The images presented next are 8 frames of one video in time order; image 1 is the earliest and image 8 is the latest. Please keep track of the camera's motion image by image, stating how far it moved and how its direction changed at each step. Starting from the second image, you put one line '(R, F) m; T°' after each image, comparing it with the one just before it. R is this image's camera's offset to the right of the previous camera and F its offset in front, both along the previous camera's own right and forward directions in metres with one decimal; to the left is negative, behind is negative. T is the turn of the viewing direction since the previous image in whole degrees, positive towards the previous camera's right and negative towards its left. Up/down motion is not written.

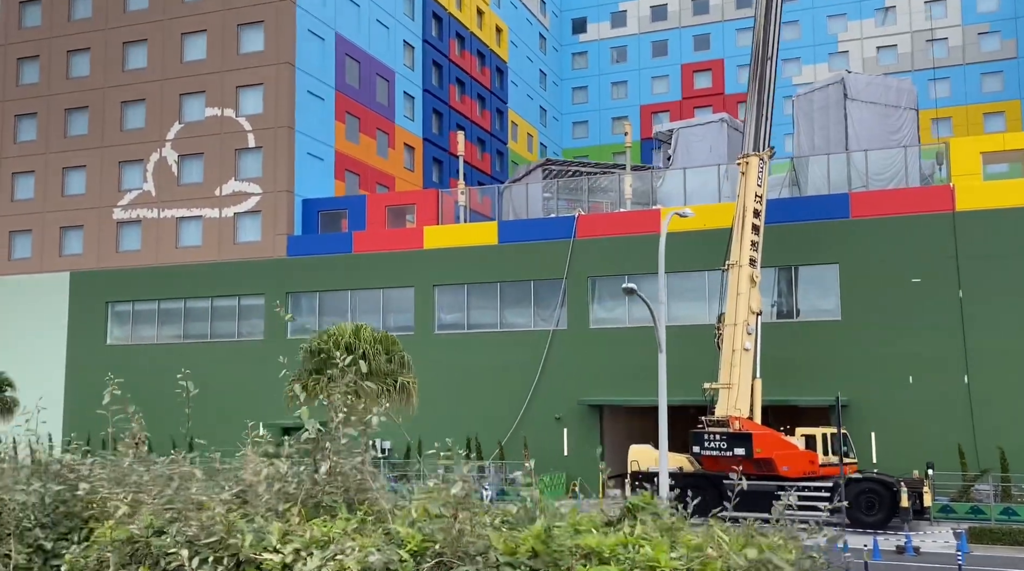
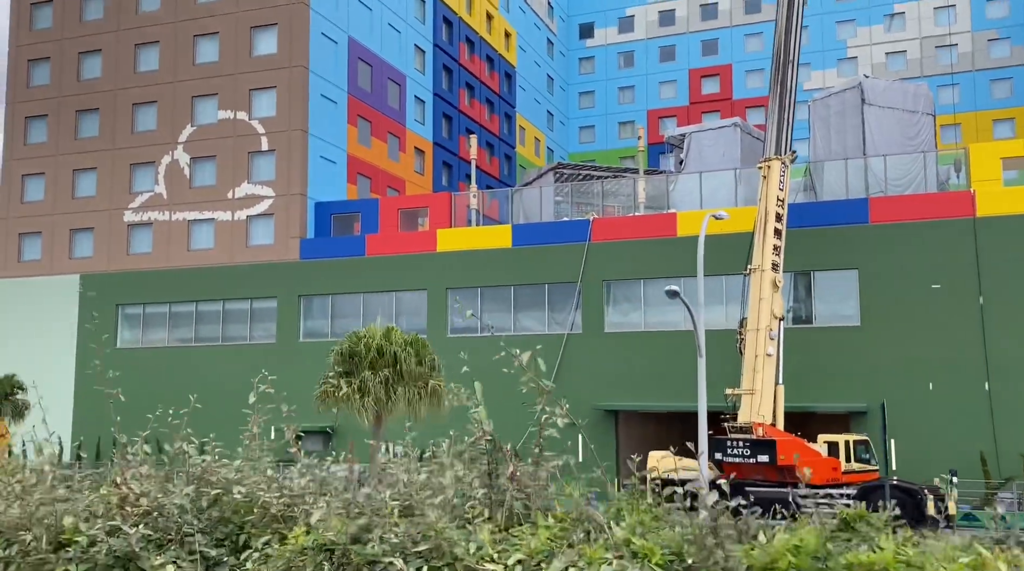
(-0.4, +0.1) m; 0°
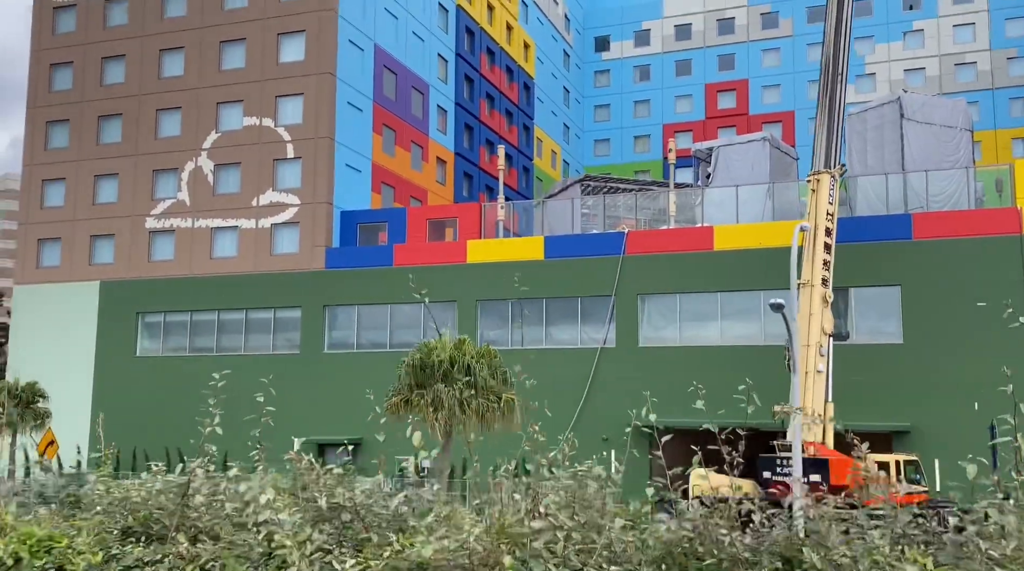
(-0.8, +0.4) m; 0°
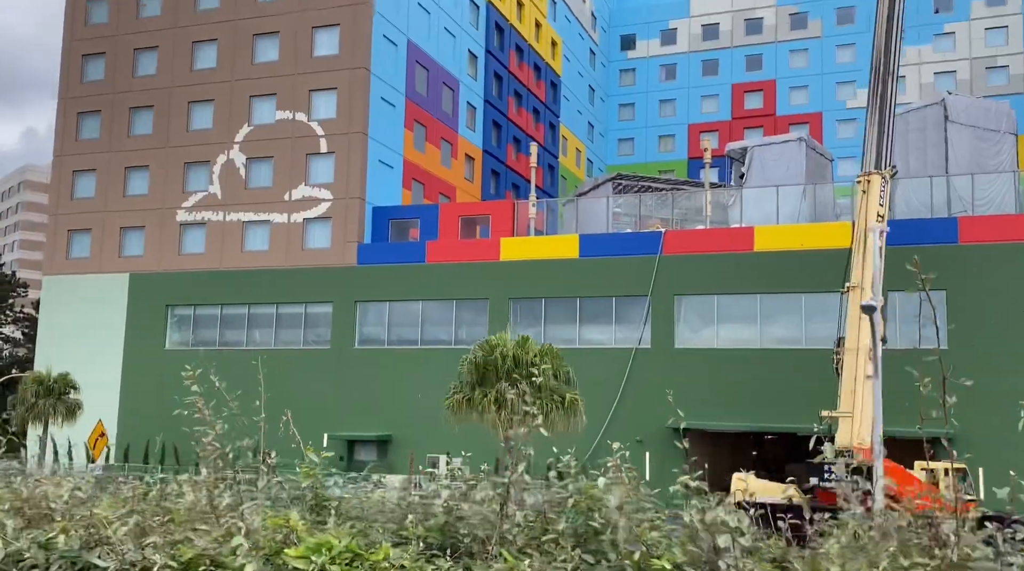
(-0.5, +0.3) m; -1°
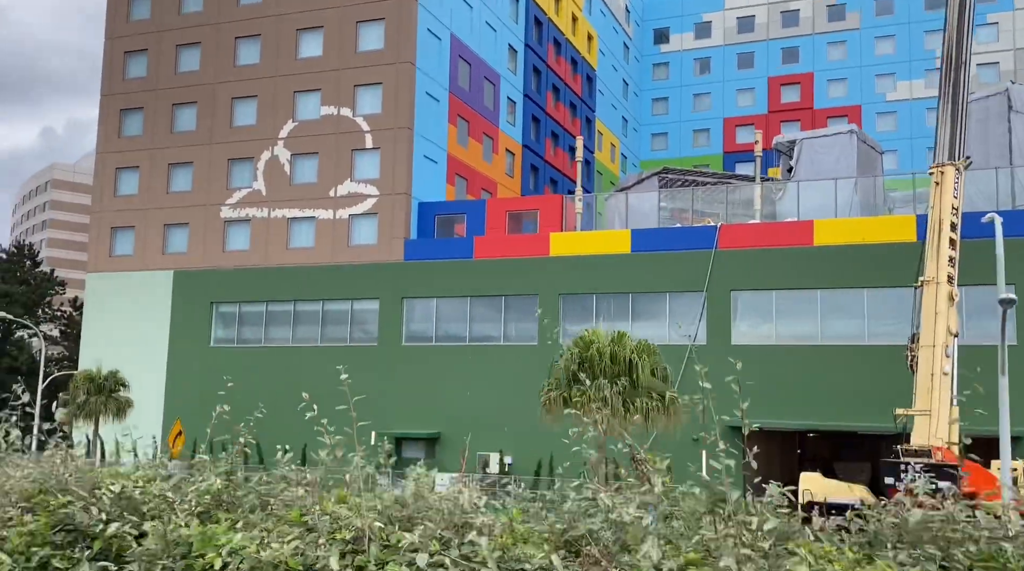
(-0.7, +0.4) m; -1°
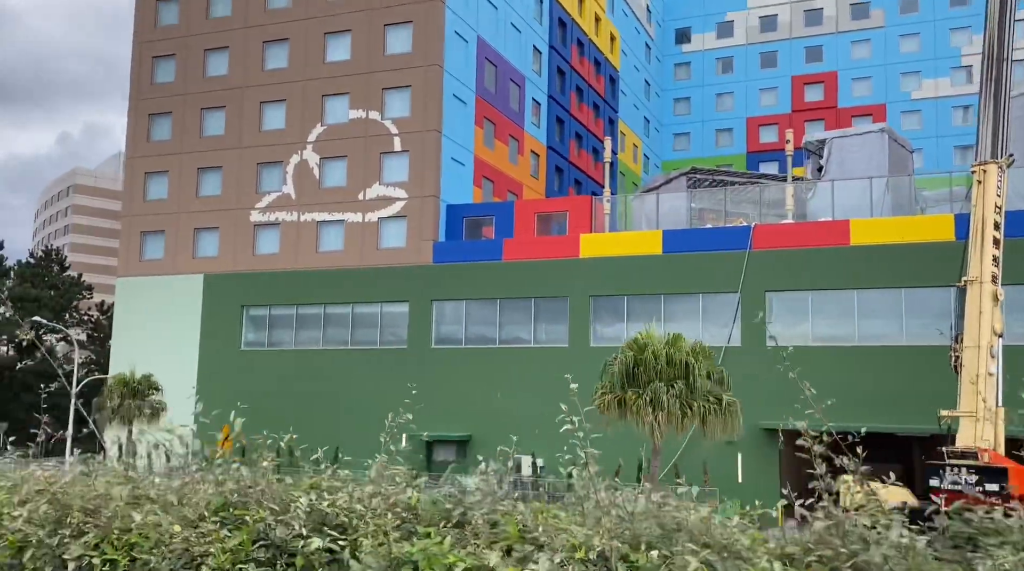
(-0.4, +0.1) m; -1°
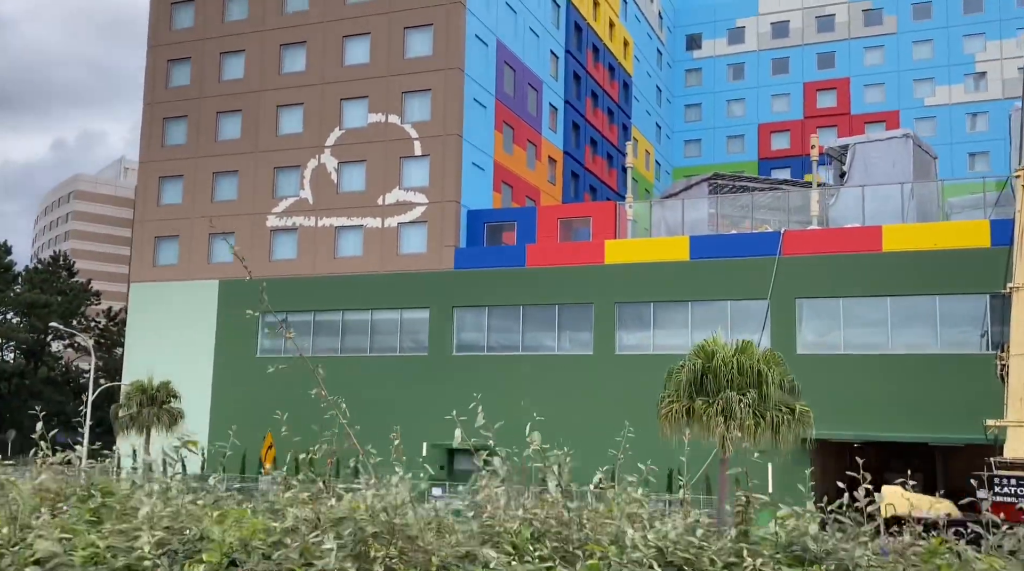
(-0.6, +0.4) m; 0°
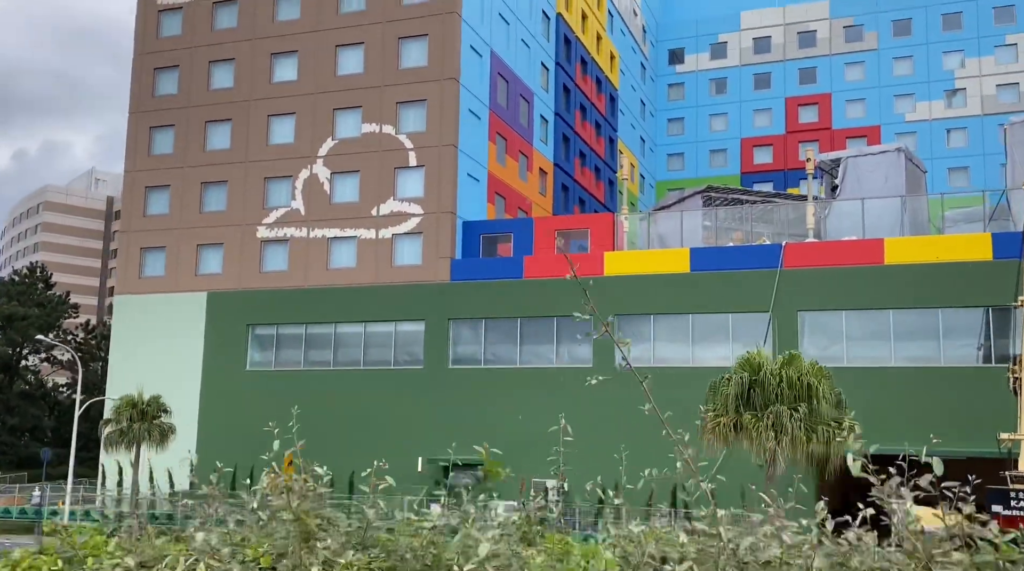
(-0.7, +0.3) m; +1°
